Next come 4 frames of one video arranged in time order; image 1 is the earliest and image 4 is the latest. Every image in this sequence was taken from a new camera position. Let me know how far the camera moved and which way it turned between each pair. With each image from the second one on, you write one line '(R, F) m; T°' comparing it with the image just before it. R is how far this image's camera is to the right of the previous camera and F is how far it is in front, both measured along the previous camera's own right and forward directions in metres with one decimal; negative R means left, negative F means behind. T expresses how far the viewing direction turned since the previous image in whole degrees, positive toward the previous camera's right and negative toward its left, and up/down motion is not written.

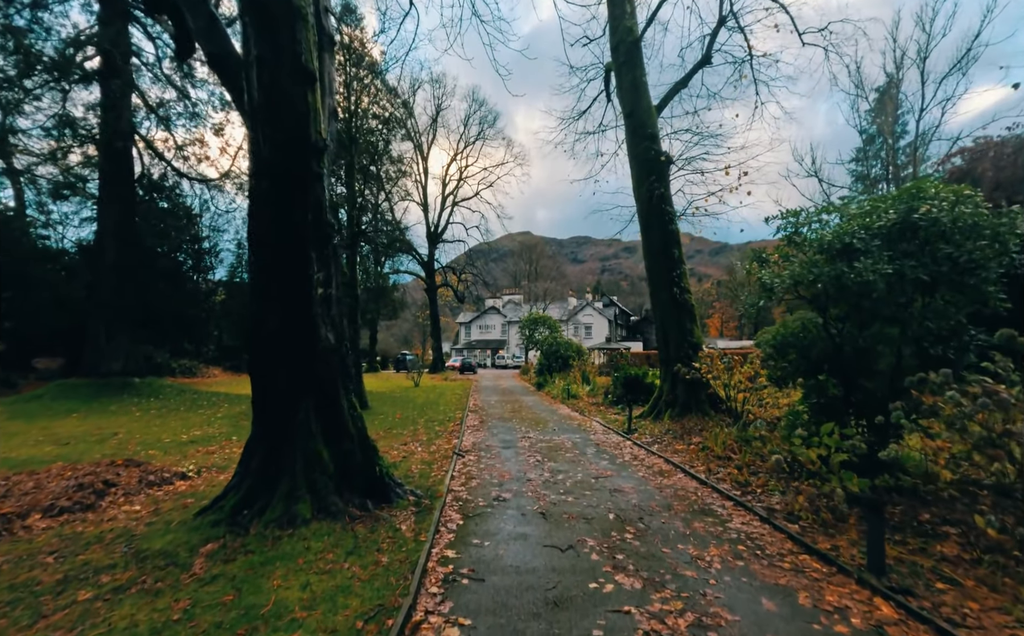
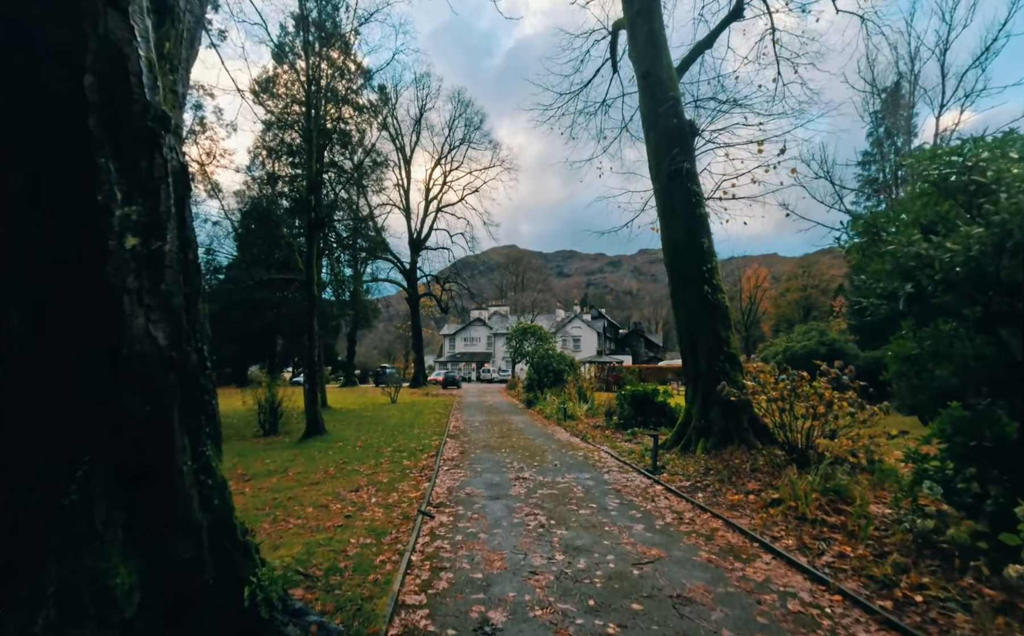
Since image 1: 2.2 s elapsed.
(-0.1, +2.6) m; +2°
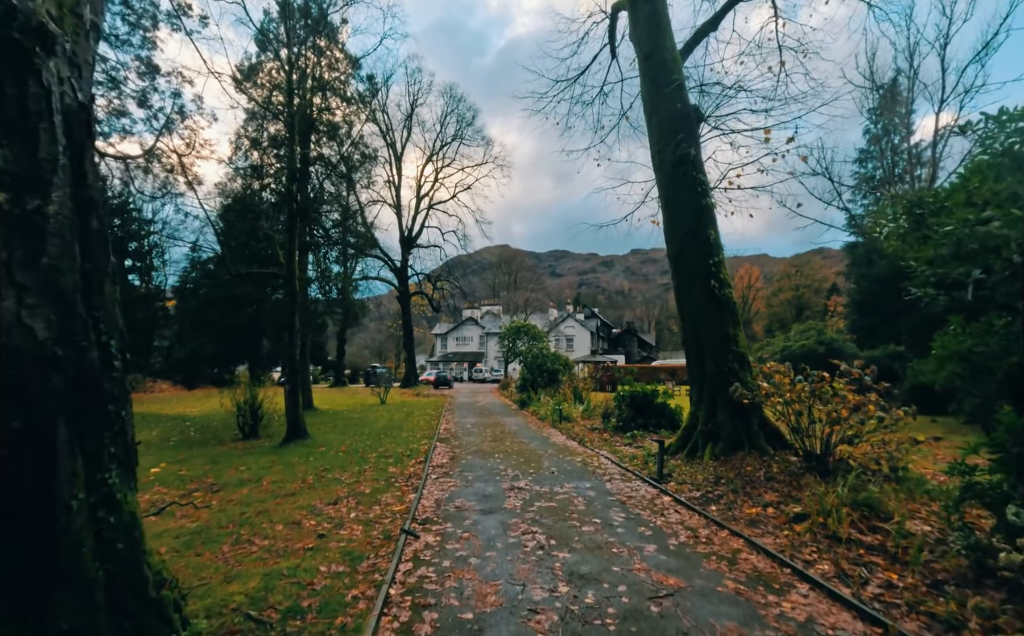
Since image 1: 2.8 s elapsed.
(0.0, +0.7) m; +1°
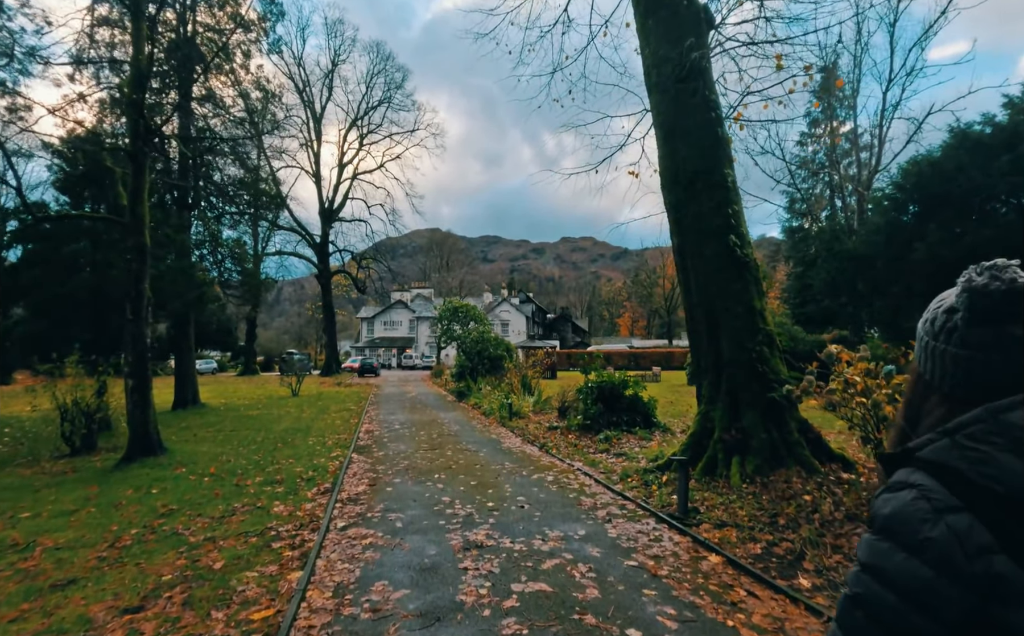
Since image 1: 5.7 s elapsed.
(-0.3, +2.9) m; +9°
